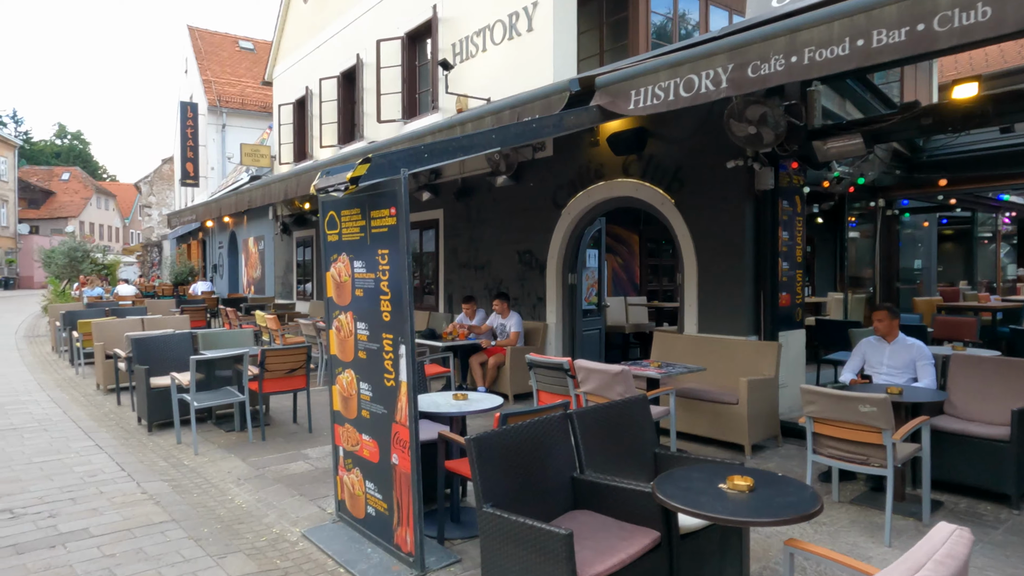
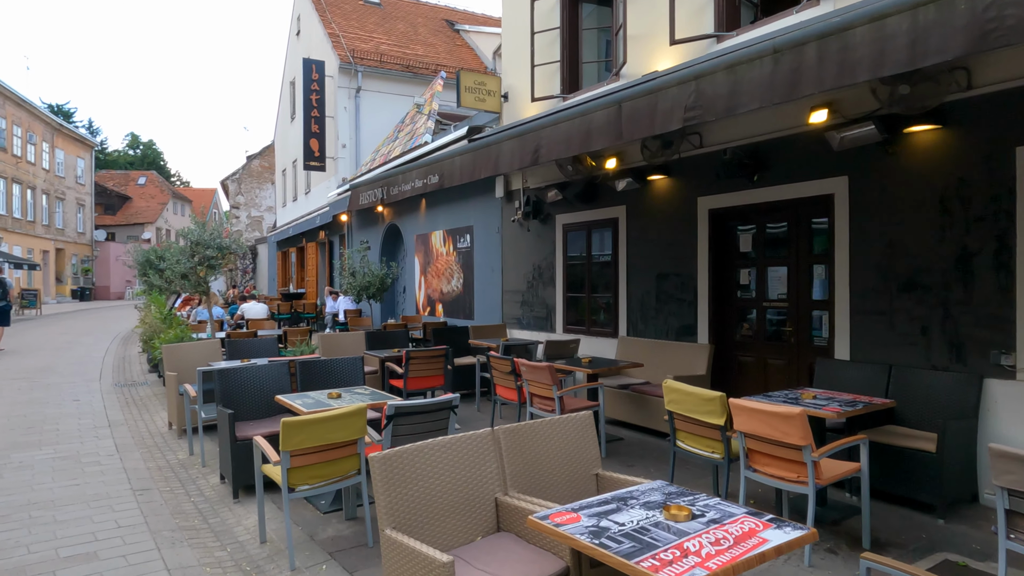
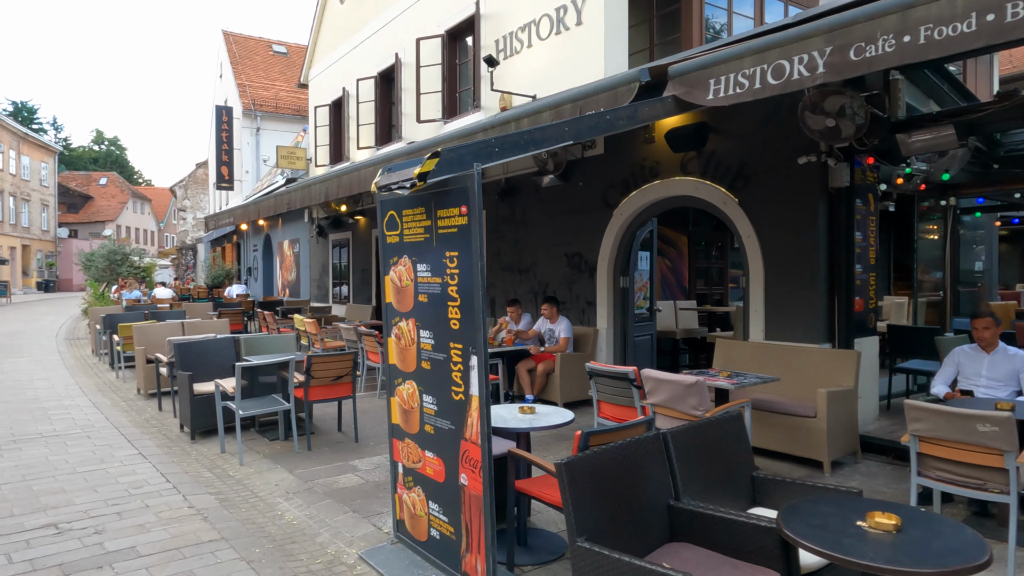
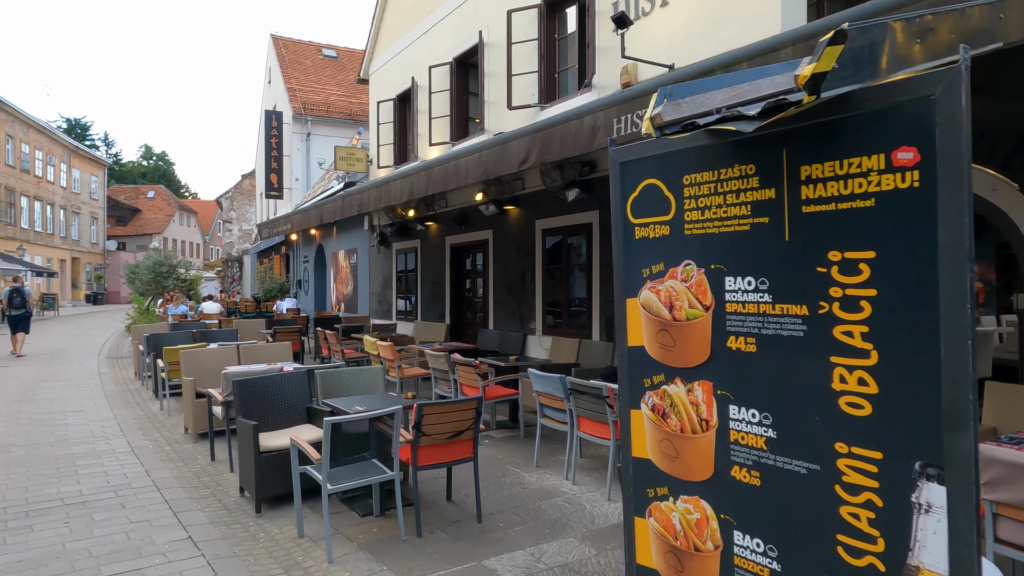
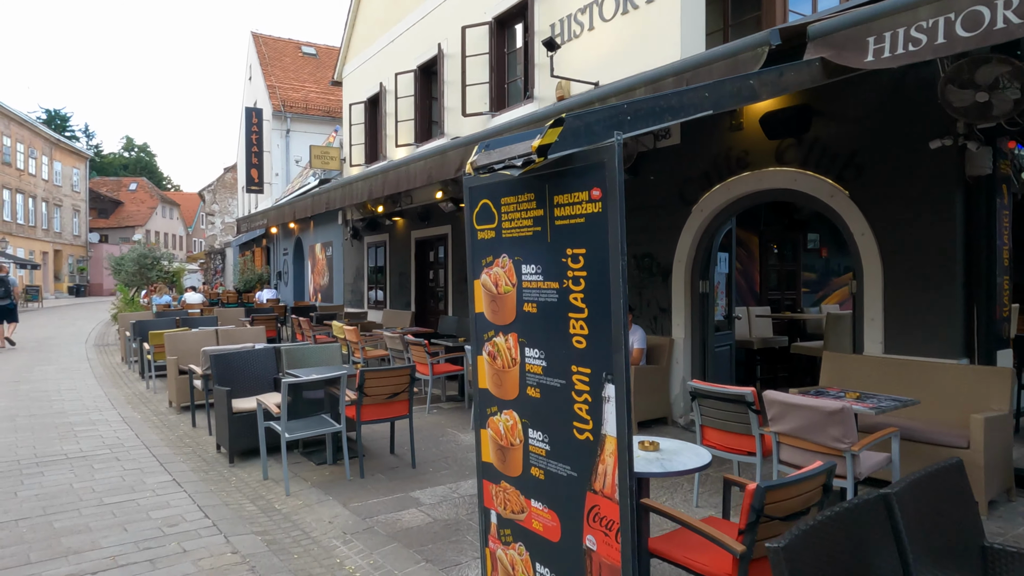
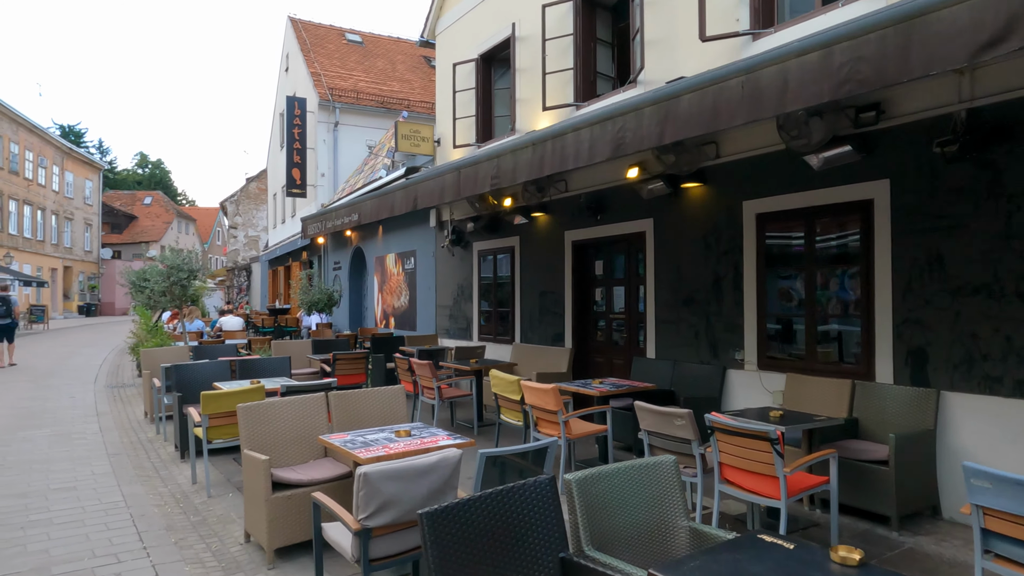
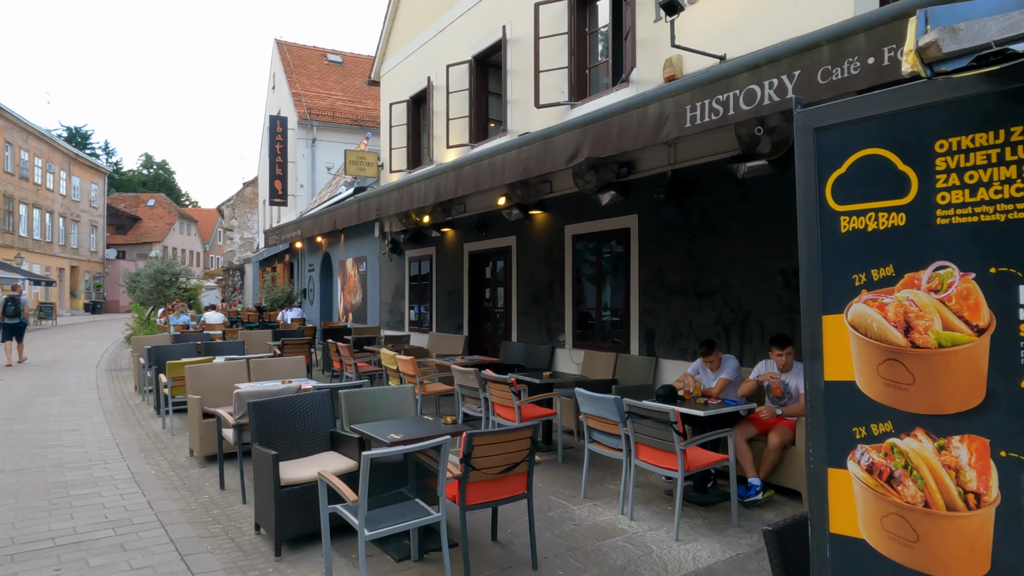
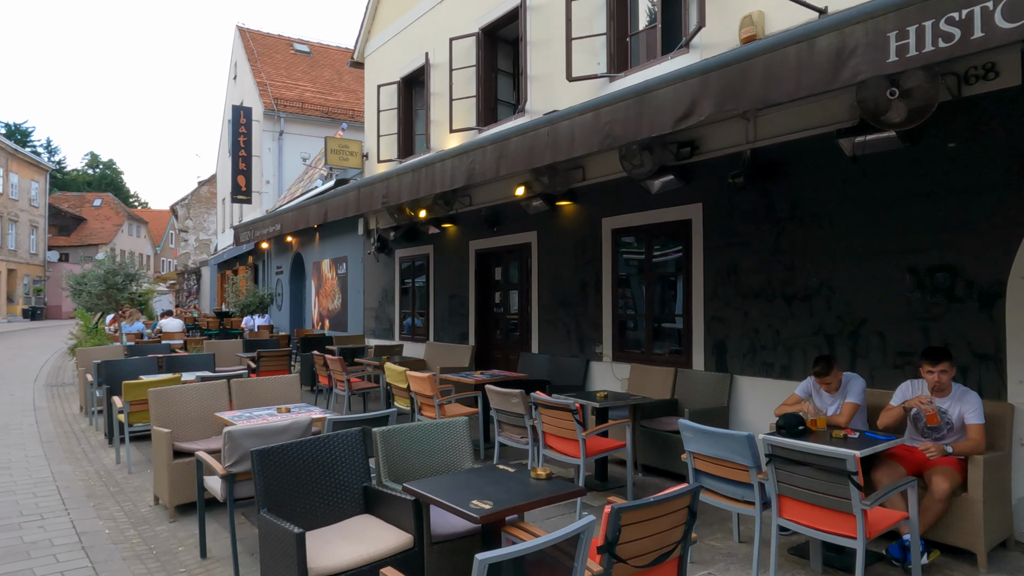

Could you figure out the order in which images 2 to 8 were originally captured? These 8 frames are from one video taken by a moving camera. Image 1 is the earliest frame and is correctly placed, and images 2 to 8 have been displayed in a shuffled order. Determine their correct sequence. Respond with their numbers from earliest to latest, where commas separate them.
3, 5, 4, 7, 8, 6, 2
